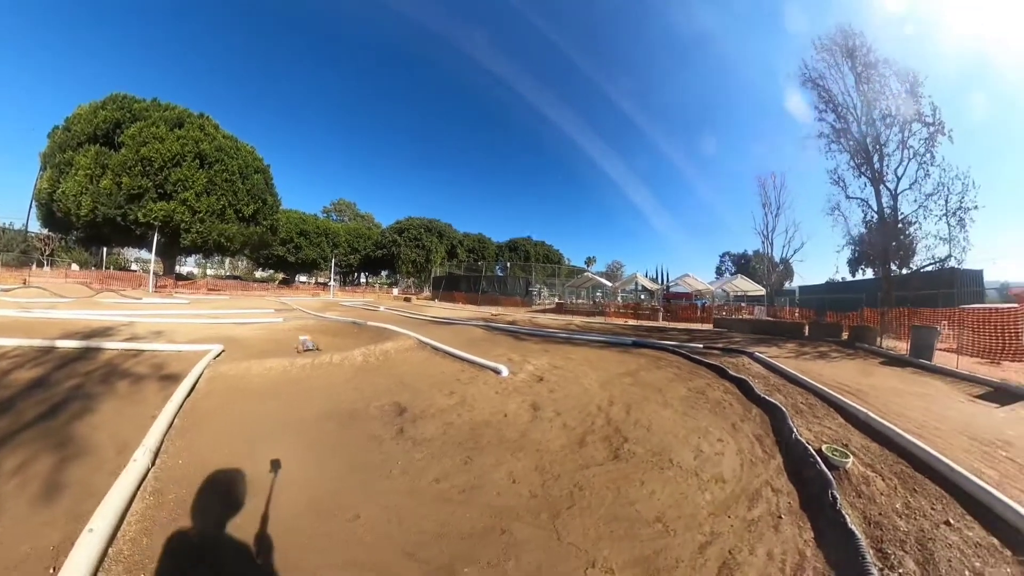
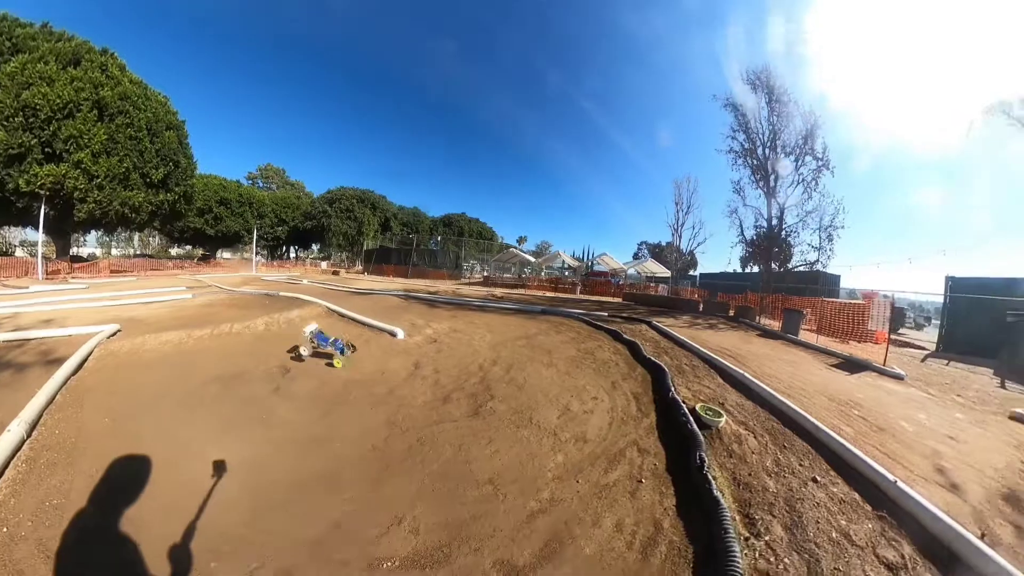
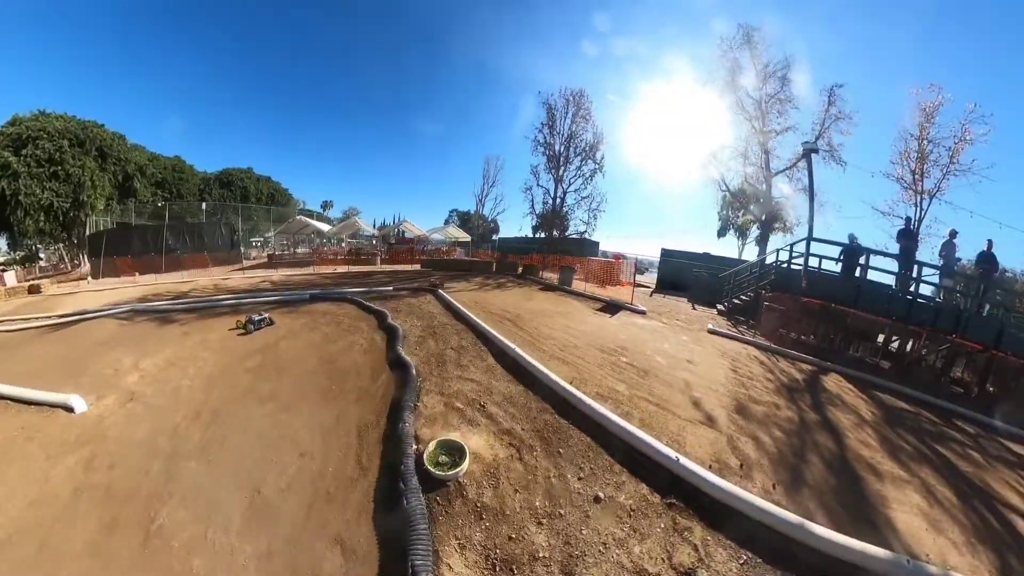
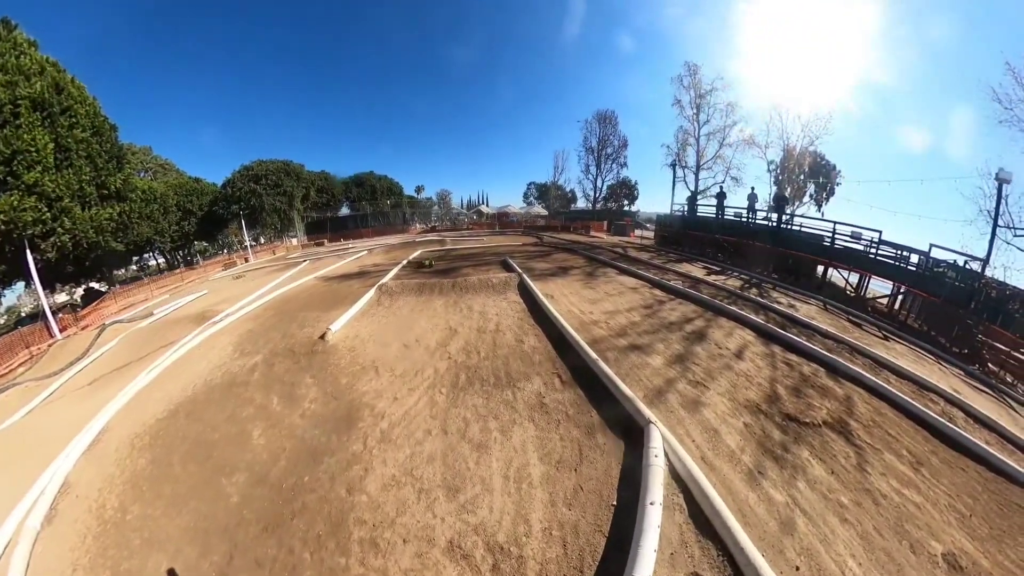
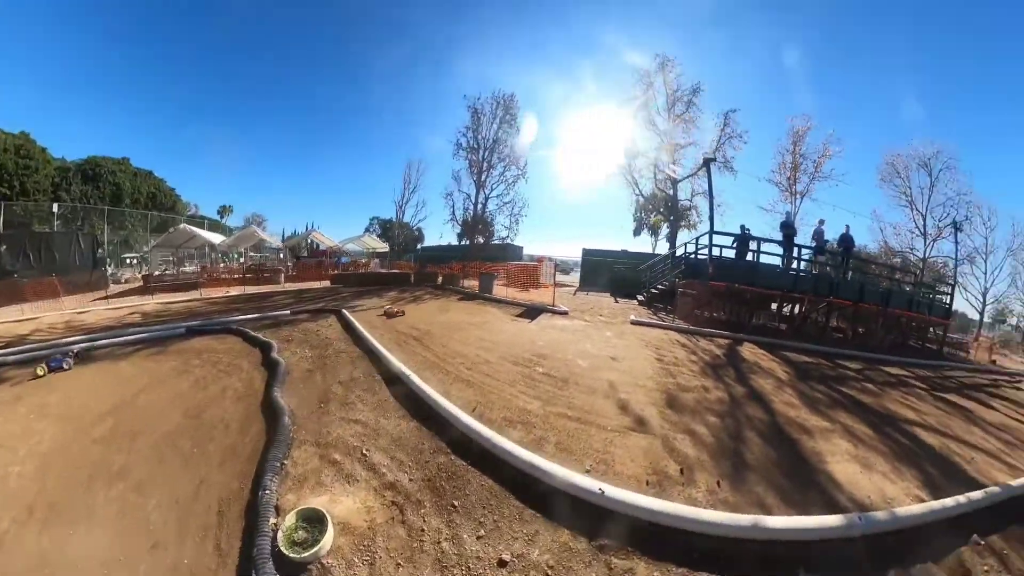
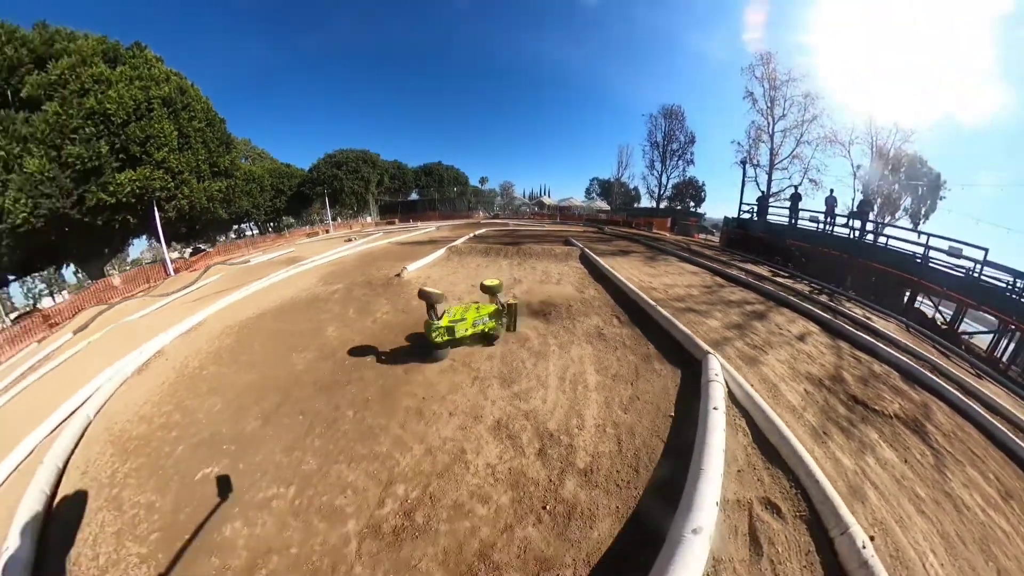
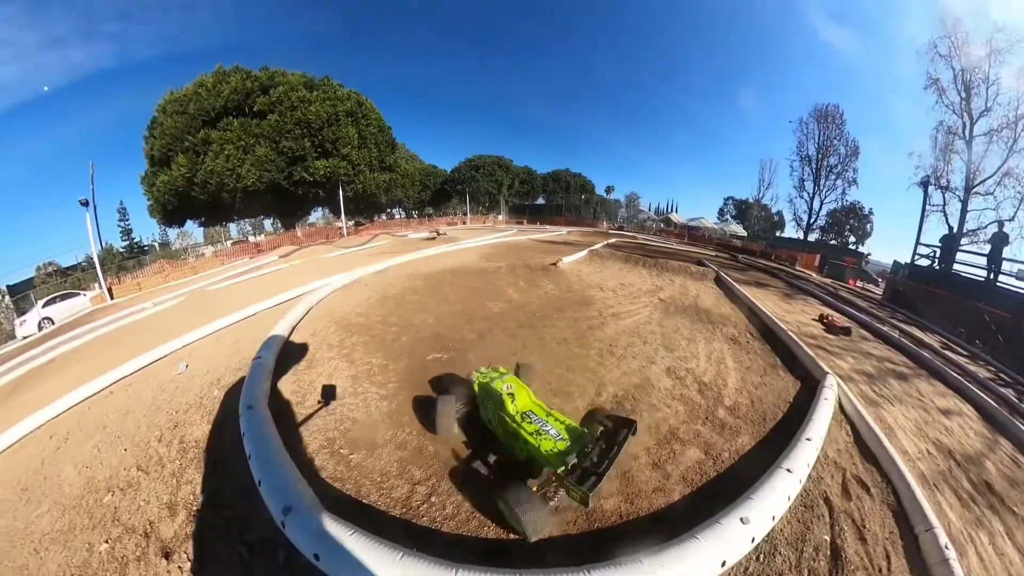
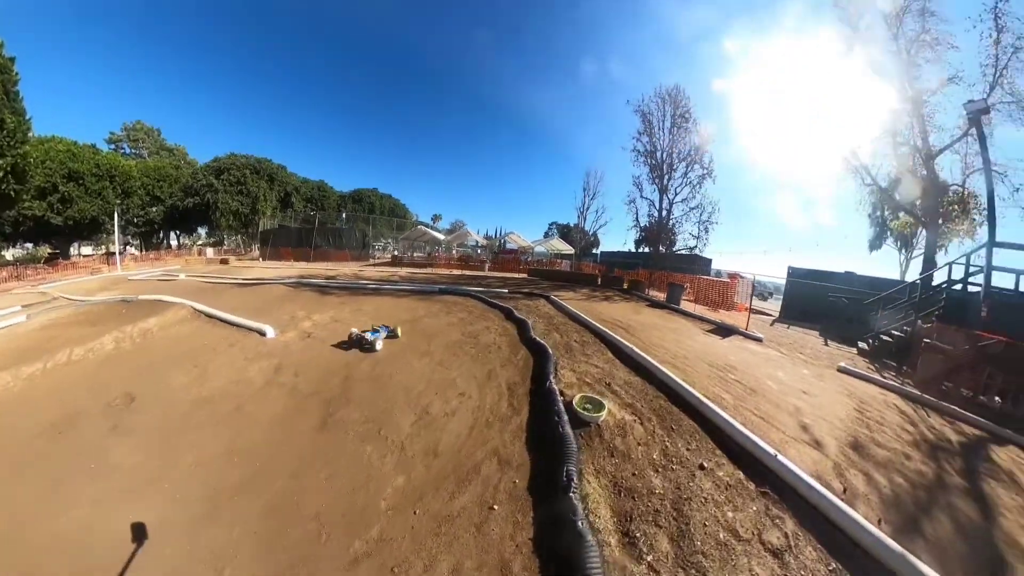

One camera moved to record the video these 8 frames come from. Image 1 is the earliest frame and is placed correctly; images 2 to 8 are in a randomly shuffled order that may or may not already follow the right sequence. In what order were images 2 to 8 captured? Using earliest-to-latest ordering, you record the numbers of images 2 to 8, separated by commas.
2, 8, 3, 5, 4, 6, 7
